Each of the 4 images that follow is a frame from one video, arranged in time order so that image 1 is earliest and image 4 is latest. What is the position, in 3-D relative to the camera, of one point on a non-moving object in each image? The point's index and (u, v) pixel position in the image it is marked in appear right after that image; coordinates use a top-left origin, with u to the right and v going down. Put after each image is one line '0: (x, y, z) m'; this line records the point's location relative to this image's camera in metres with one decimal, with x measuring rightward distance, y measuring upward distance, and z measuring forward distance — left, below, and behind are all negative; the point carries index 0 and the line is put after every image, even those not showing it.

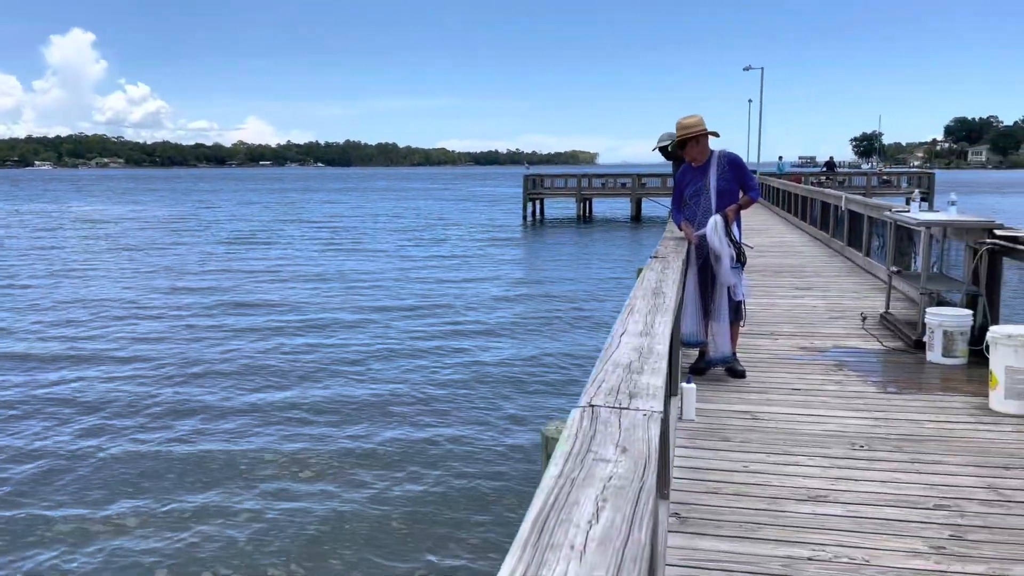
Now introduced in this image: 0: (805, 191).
0: (+6.1, +2.0, +17.6) m
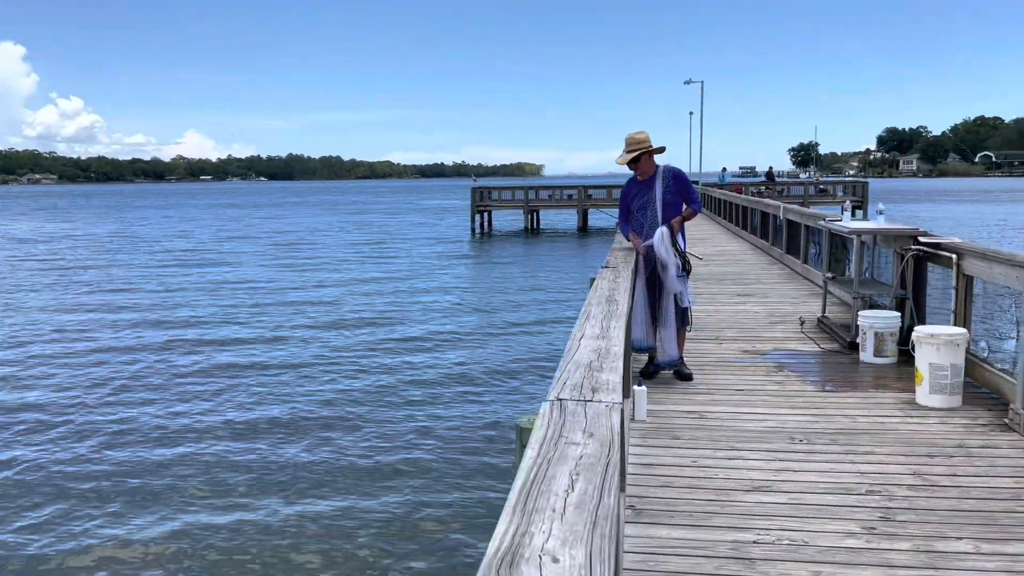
0: (+5.2, +1.9, +19.0) m
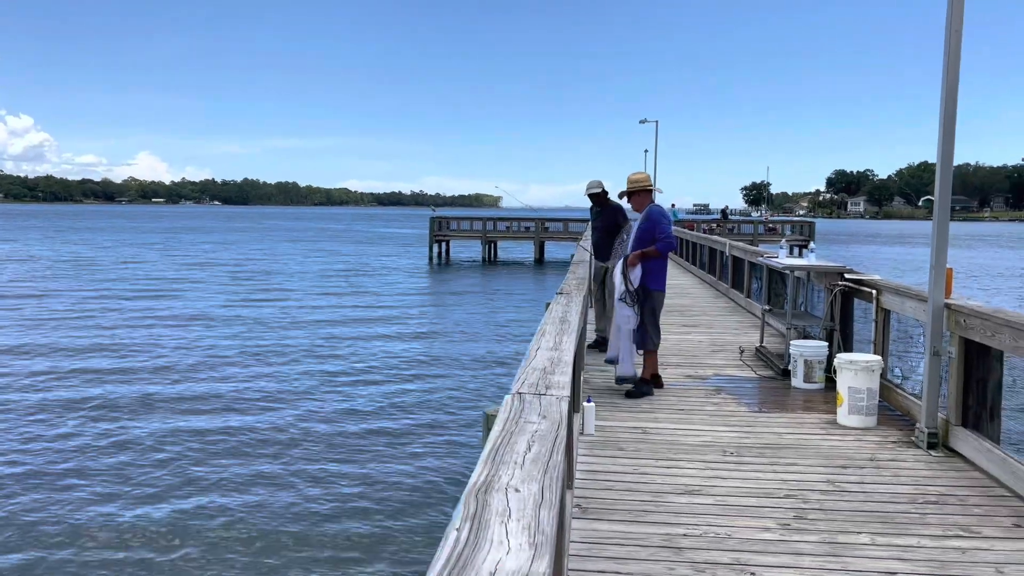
0: (+4.3, +1.3, +21.5) m
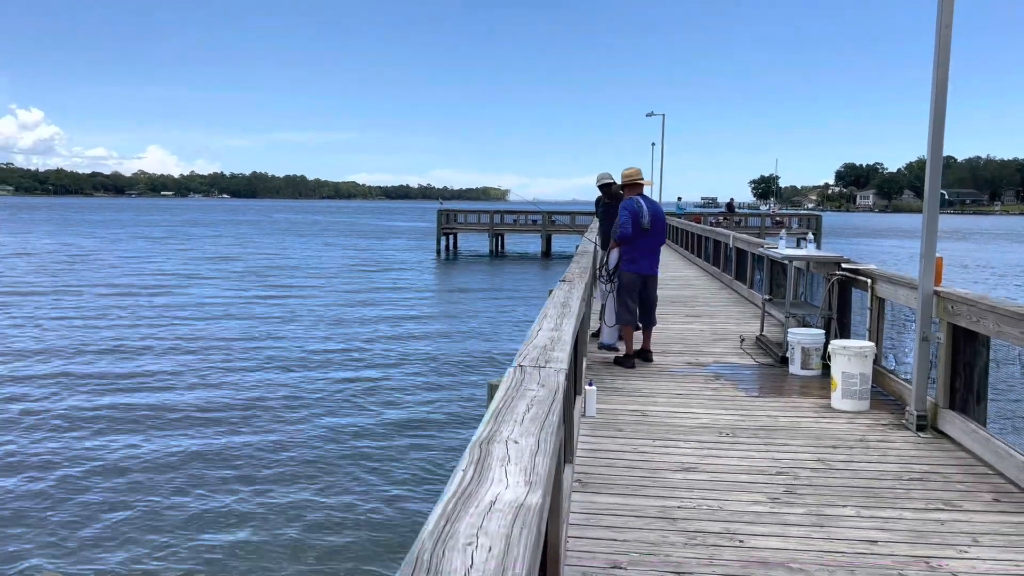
0: (+4.5, +1.6, +22.5) m
